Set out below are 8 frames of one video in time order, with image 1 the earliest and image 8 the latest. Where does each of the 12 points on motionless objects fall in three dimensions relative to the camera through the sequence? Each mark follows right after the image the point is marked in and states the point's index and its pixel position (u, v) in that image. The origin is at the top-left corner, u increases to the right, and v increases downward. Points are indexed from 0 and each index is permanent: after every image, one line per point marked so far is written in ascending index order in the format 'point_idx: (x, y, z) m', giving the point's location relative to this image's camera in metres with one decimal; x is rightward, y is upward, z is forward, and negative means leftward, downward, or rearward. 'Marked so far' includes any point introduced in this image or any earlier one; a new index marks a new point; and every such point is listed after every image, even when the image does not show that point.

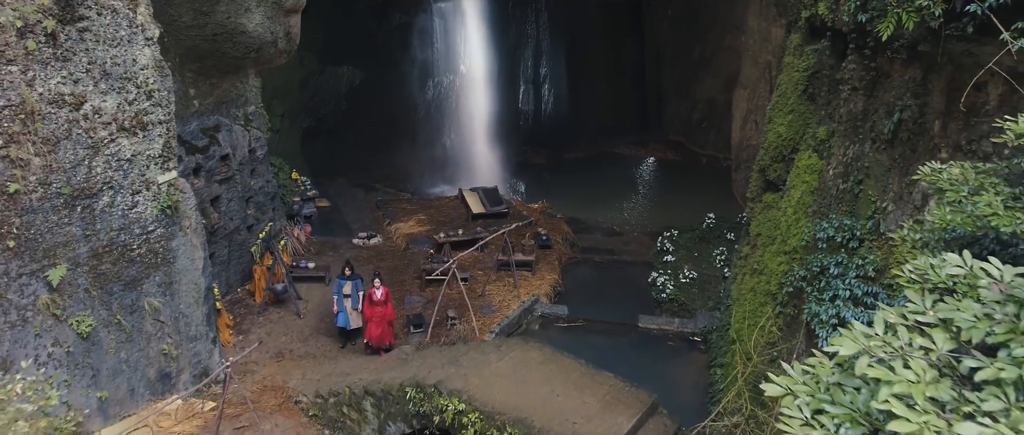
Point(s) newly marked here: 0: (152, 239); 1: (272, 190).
0: (-3.1, -0.2, +5.0) m
1: (-3.4, +0.4, +8.3) m
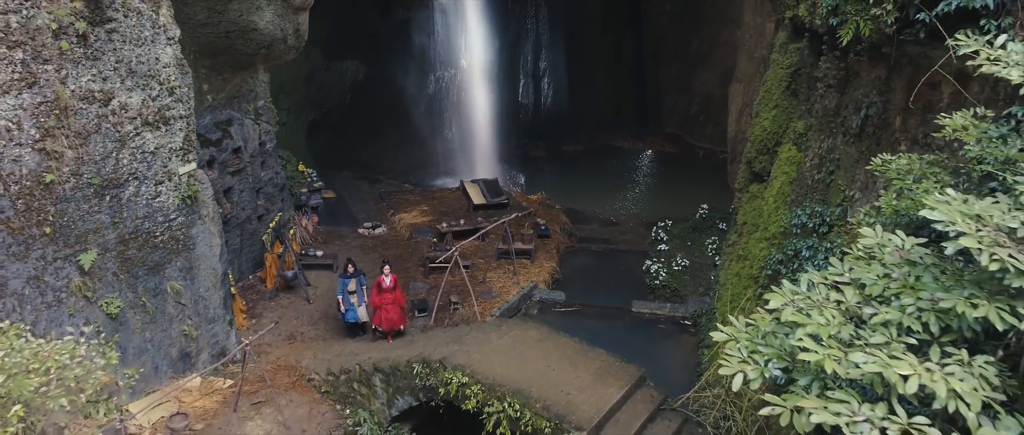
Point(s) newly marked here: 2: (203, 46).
0: (-3.1, -0.1, +5.4) m
1: (-3.4, +0.5, +8.6) m
2: (-3.6, +2.0, +6.8) m
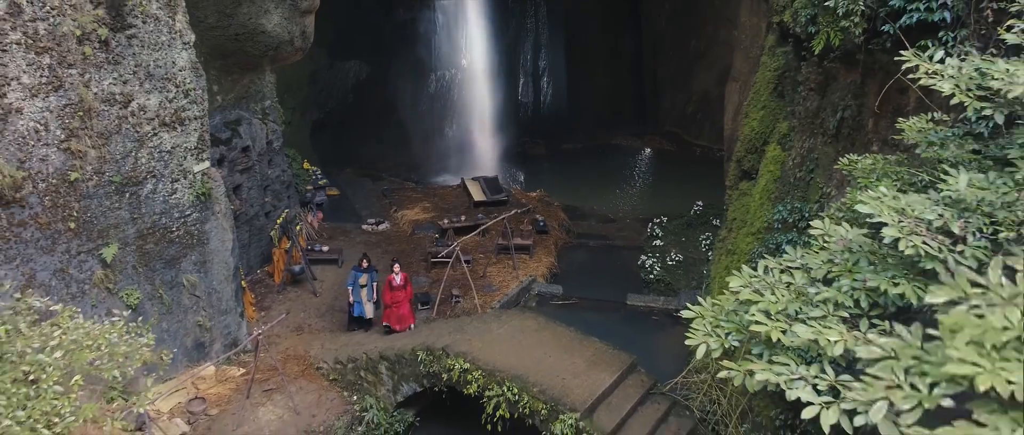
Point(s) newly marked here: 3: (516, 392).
0: (-3.1, -0.1, +5.6) m
1: (-3.4, +0.6, +8.8) m
2: (-3.6, +2.1, +7.0) m
3: (0.0, -1.3, +4.4) m
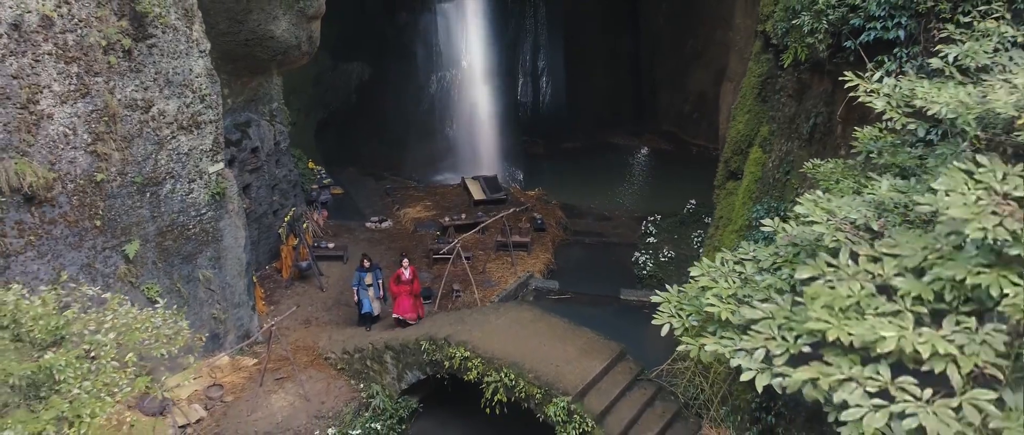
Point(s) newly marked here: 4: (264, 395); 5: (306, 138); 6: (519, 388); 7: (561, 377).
0: (-3.1, 0.0, +5.9) m
1: (-3.4, +0.6, +9.2) m
2: (-3.6, +2.1, +7.3) m
3: (0.0, -1.3, +4.7) m
4: (-2.3, -1.7, +5.4) m
5: (-4.3, +1.7, +12.2) m
6: (+0.1, -1.4, +4.7) m
7: (+0.4, -1.3, +4.6) m
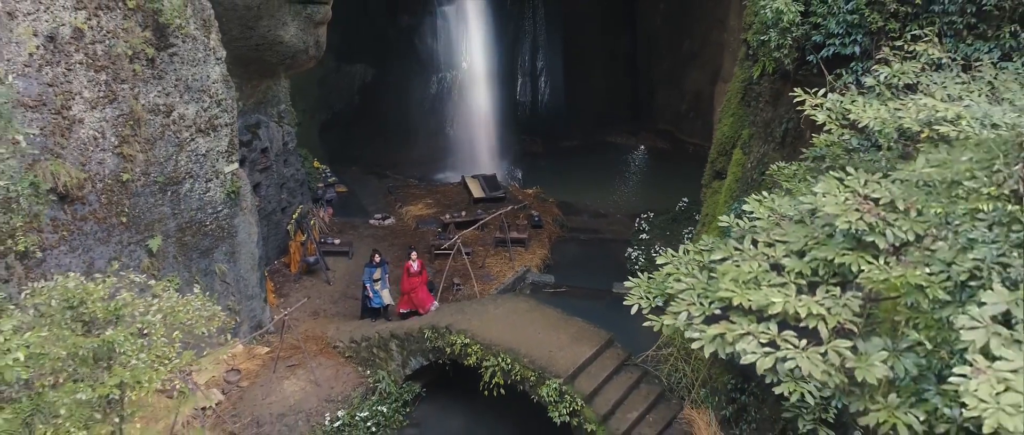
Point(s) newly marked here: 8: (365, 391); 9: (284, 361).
0: (-3.2, 0.0, +6.3) m
1: (-3.5, +0.7, +9.6) m
2: (-3.7, +2.1, +7.7) m
3: (0.0, -1.3, +5.1) m
4: (-2.3, -1.6, +5.8) m
5: (-4.4, +1.7, +12.6) m
6: (0.0, -1.3, +5.1) m
7: (+0.4, -1.2, +5.0) m
8: (-1.5, -1.7, +5.8) m
9: (-2.4, -1.5, +6.1) m
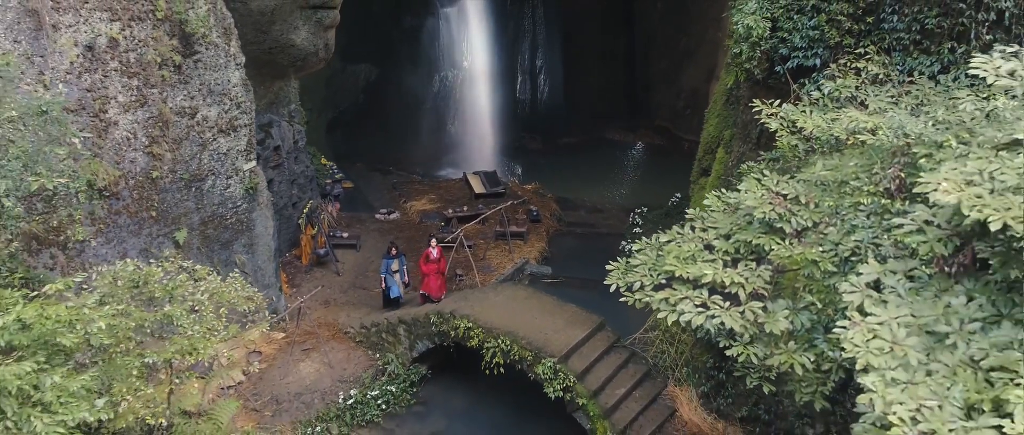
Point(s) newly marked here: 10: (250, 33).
0: (-3.2, +0.1, +6.8) m
1: (-3.5, +0.7, +10.0) m
2: (-3.7, +2.2, +8.2) m
3: (0.0, -1.2, +5.6) m
4: (-2.4, -1.6, +6.3) m
5: (-4.4, +1.8, +13.1) m
6: (0.0, -1.3, +5.5) m
7: (+0.3, -1.2, +5.5) m
8: (-1.5, -1.7, +6.3) m
9: (-2.4, -1.4, +6.6) m
10: (-3.5, +2.5, +7.8) m
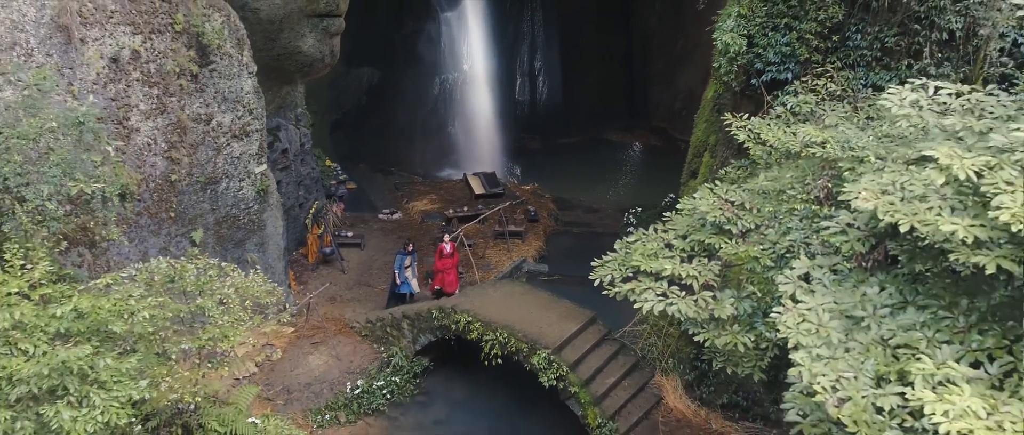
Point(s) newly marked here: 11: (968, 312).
0: (-3.2, +0.1, +7.2) m
1: (-3.5, +0.8, +10.4) m
2: (-3.7, +2.2, +8.5) m
3: (-0.1, -1.2, +5.9) m
4: (-2.4, -1.6, +6.7) m
5: (-4.4, +1.8, +13.4) m
6: (0.0, -1.3, +5.9) m
7: (+0.3, -1.2, +5.8) m
8: (-1.5, -1.7, +6.7) m
9: (-2.5, -1.5, +7.0) m
10: (-3.5, +2.4, +8.1) m
11: (+1.7, -0.4, +2.2) m
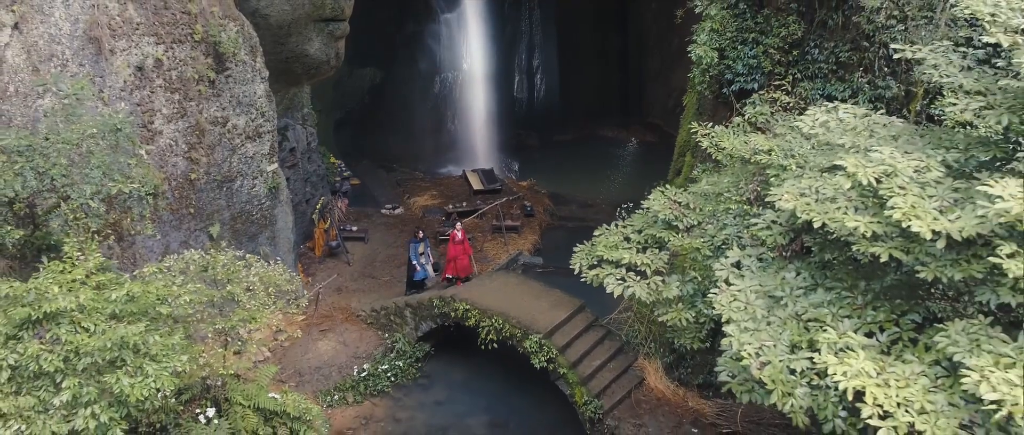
0: (-3.3, +0.1, +7.7) m
1: (-3.6, +0.8, +10.9) m
2: (-3.7, +2.3, +9.0) m
3: (-0.1, -1.2, +6.4) m
4: (-2.4, -1.5, +7.2) m
5: (-4.4, +2.0, +13.9) m
6: (-0.1, -1.2, +6.4) m
7: (+0.3, -1.1, +6.3) m
8: (-1.6, -1.6, +7.2) m
9: (-2.5, -1.4, +7.5) m
10: (-3.6, +2.5, +8.6) m
11: (+1.6, -0.3, +2.7) m
